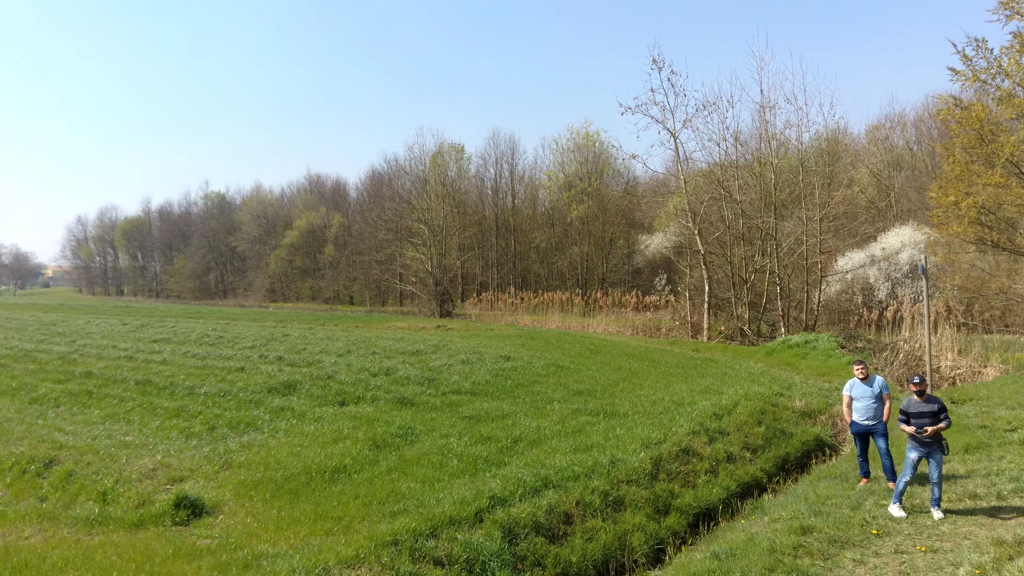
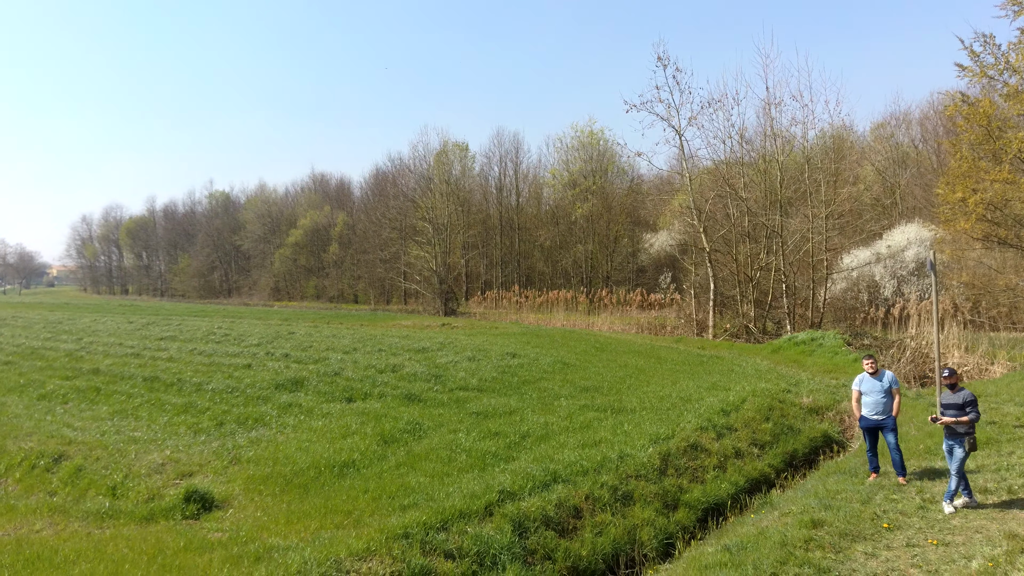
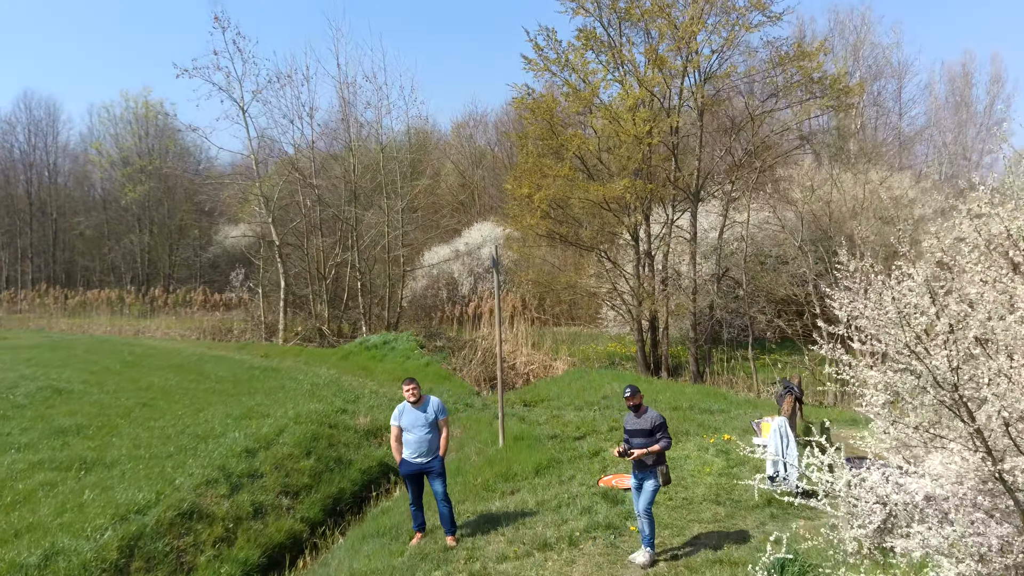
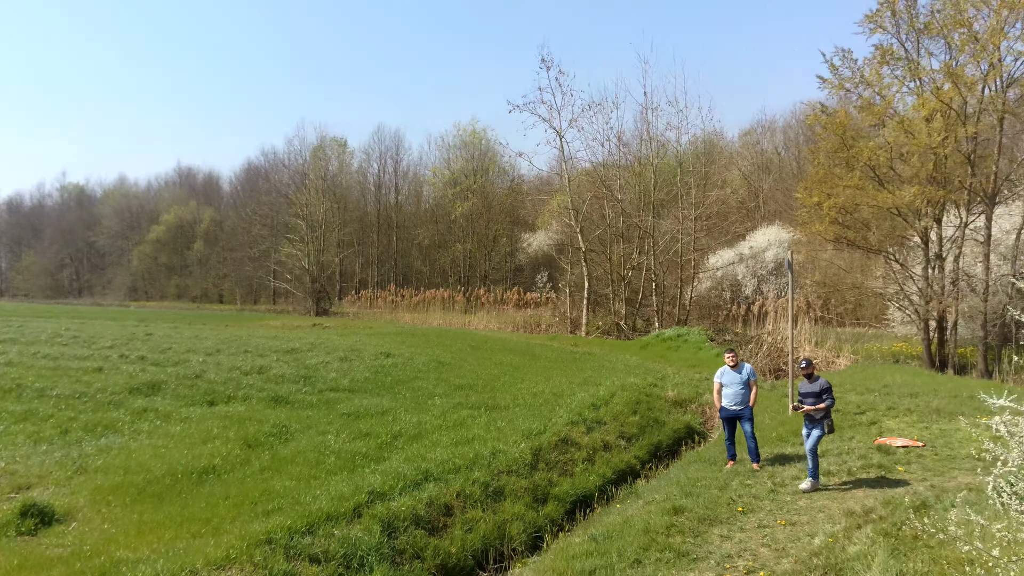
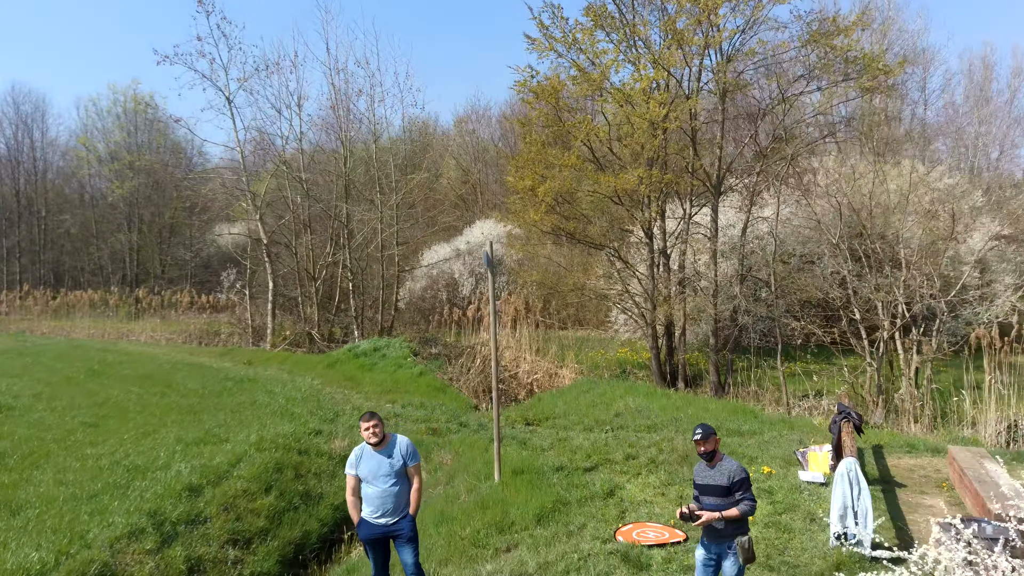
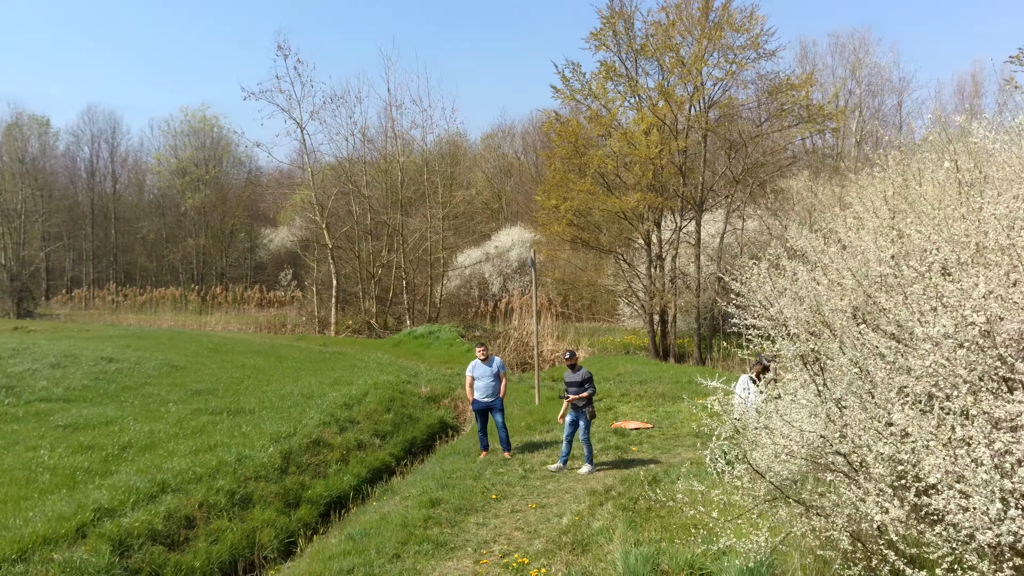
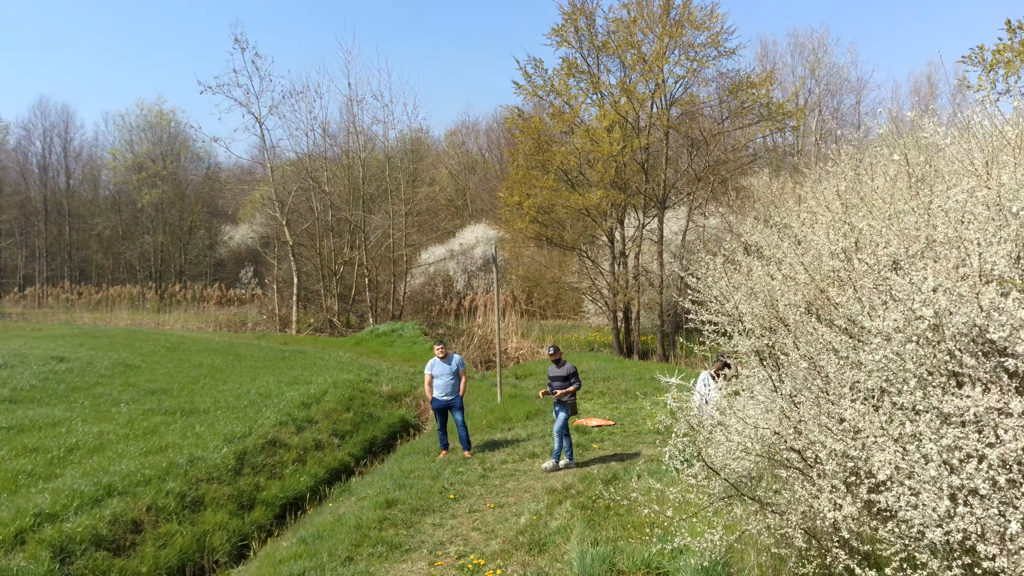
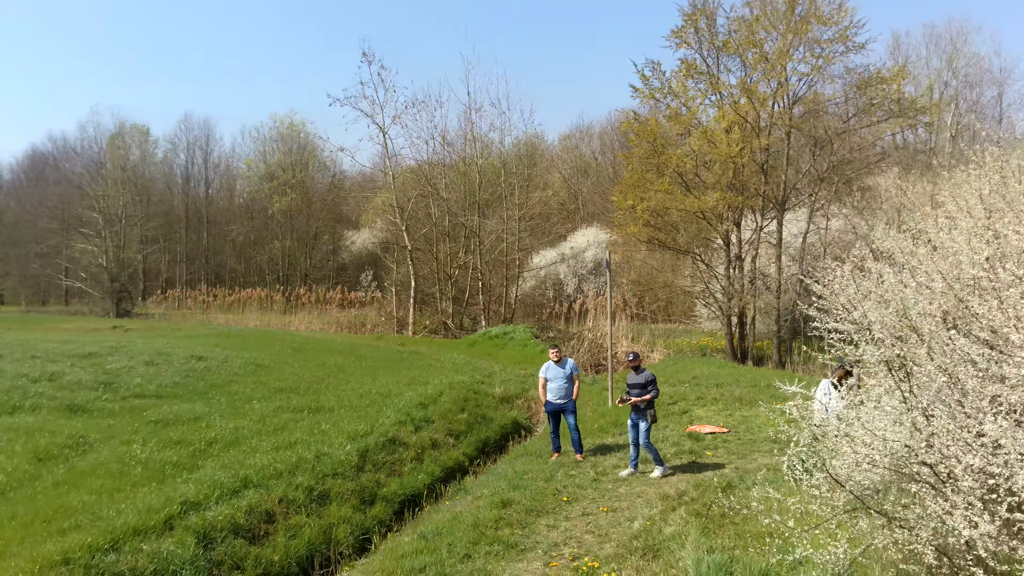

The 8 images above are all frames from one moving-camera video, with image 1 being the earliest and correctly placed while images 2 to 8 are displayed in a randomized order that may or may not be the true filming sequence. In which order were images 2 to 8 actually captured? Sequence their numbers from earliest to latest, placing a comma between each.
2, 4, 8, 6, 7, 3, 5
